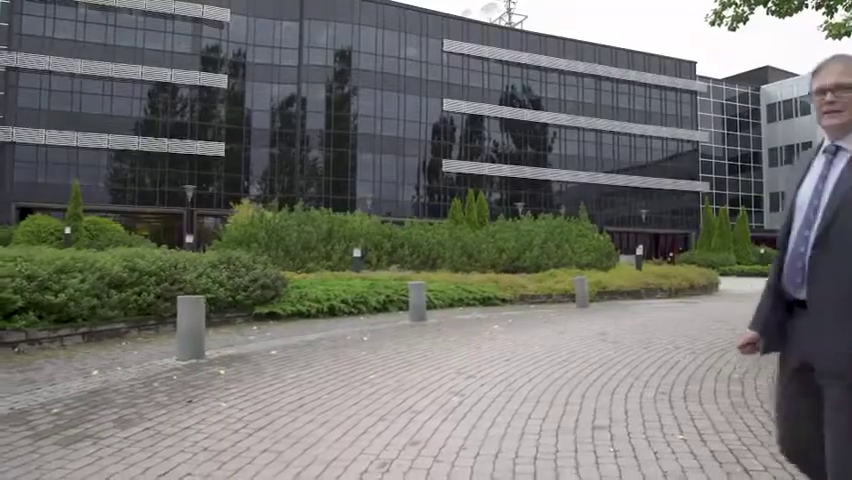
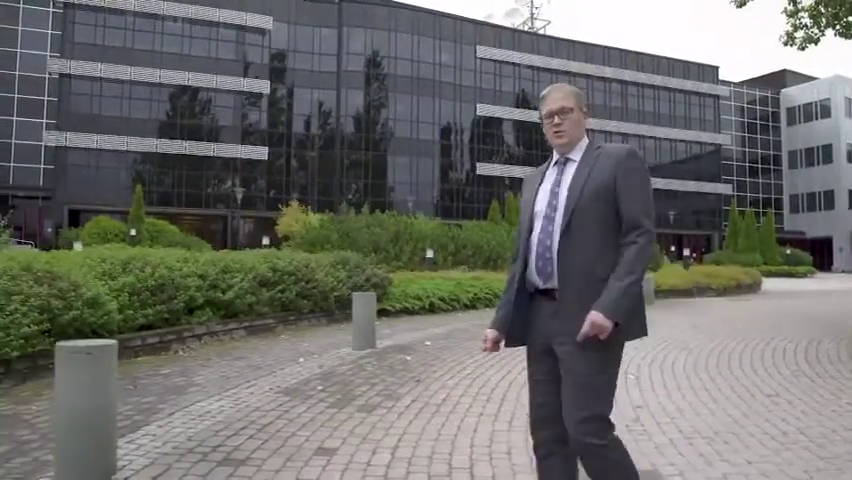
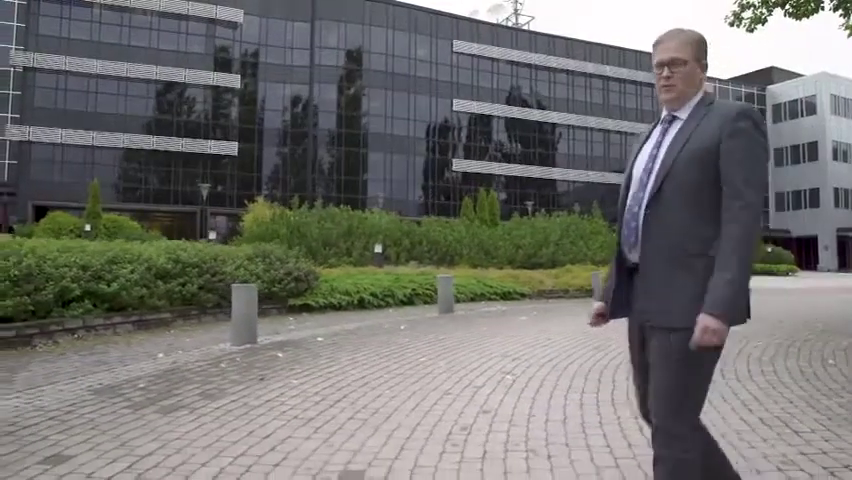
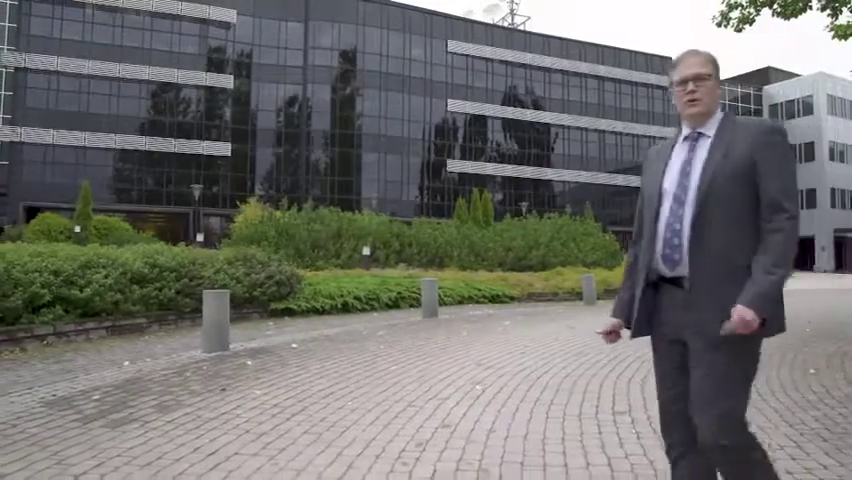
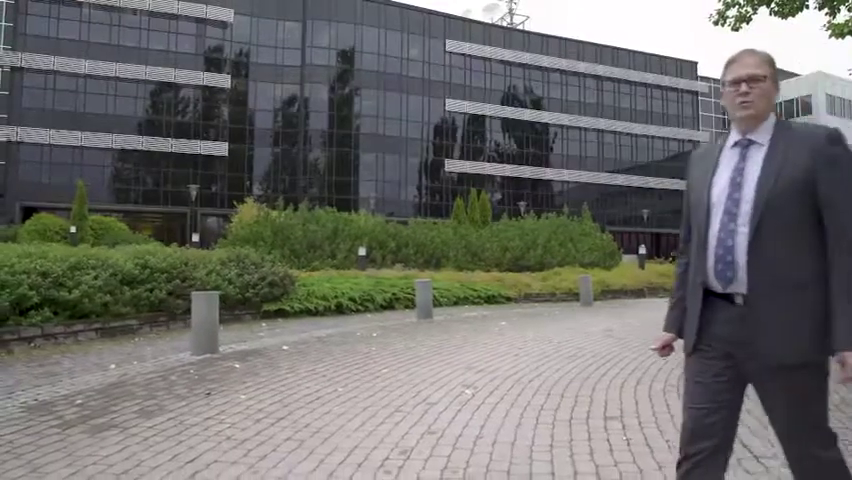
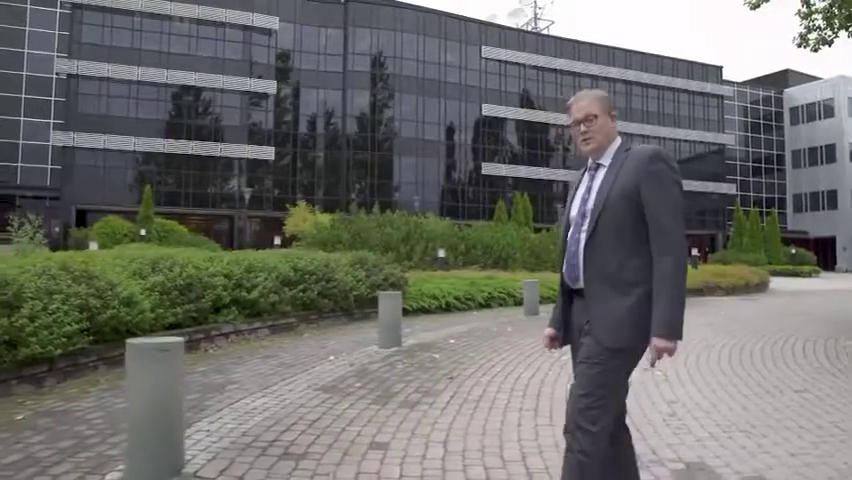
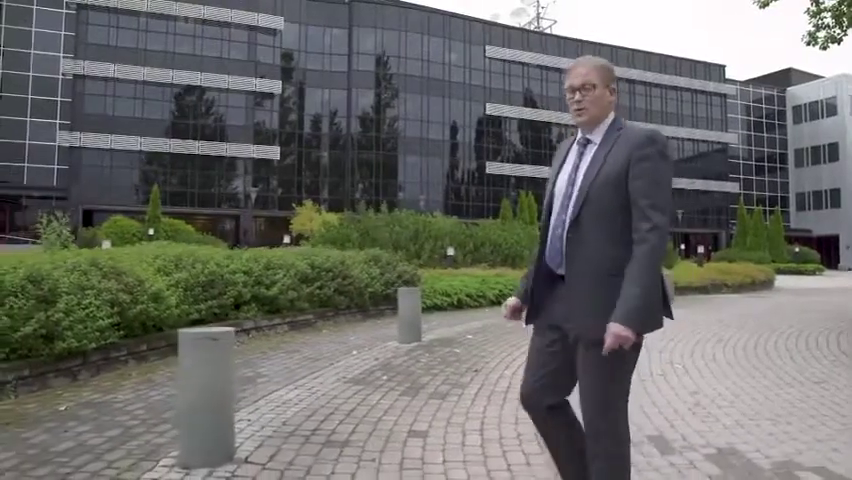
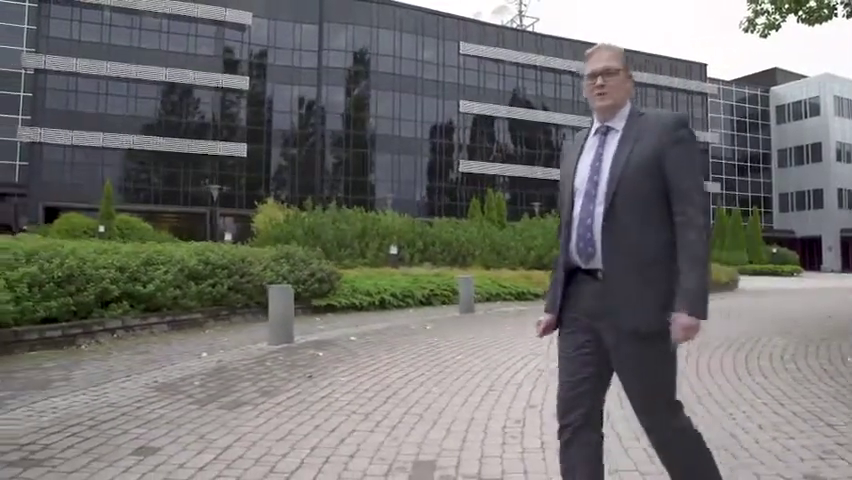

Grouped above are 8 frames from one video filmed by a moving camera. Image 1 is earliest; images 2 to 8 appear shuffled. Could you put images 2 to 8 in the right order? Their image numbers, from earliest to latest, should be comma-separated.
5, 4, 3, 8, 2, 6, 7
